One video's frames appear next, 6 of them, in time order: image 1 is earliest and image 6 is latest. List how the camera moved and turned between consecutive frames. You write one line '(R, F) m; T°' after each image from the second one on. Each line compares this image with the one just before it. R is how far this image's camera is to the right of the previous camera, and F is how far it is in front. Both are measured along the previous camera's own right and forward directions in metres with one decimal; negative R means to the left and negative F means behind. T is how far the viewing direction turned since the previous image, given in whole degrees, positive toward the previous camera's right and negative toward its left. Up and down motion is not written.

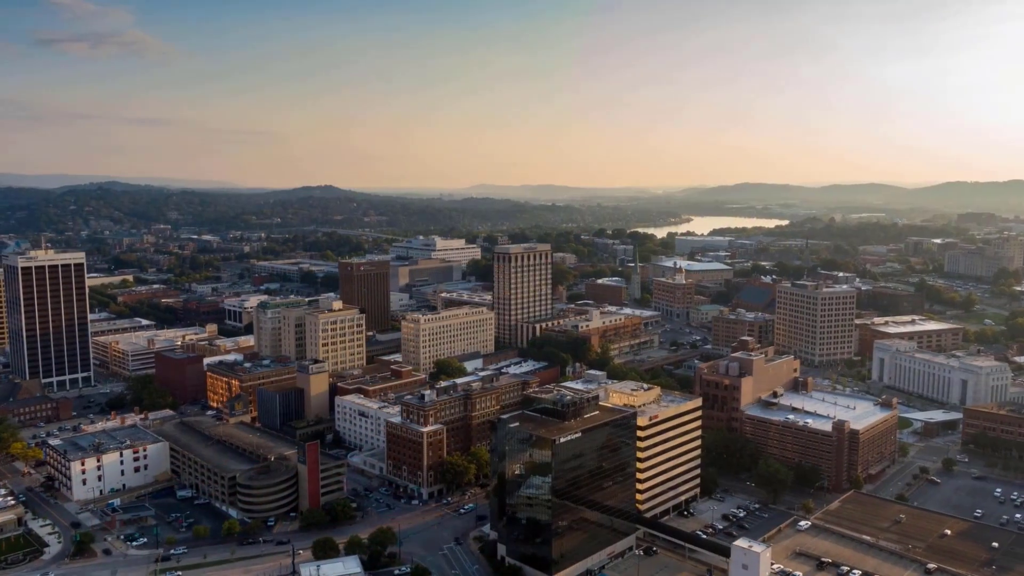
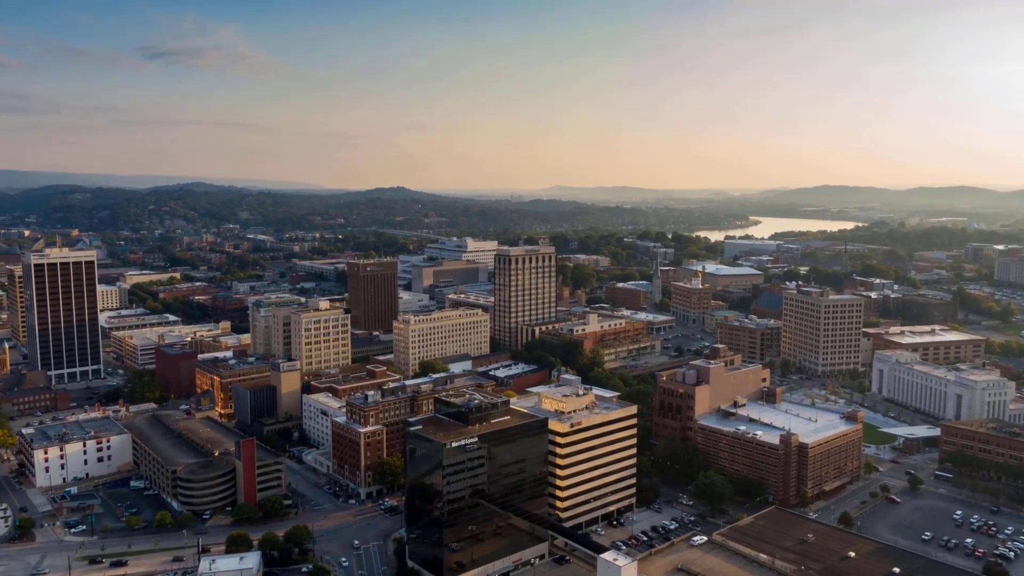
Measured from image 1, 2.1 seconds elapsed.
(+7.7, +0.5) m; -5°
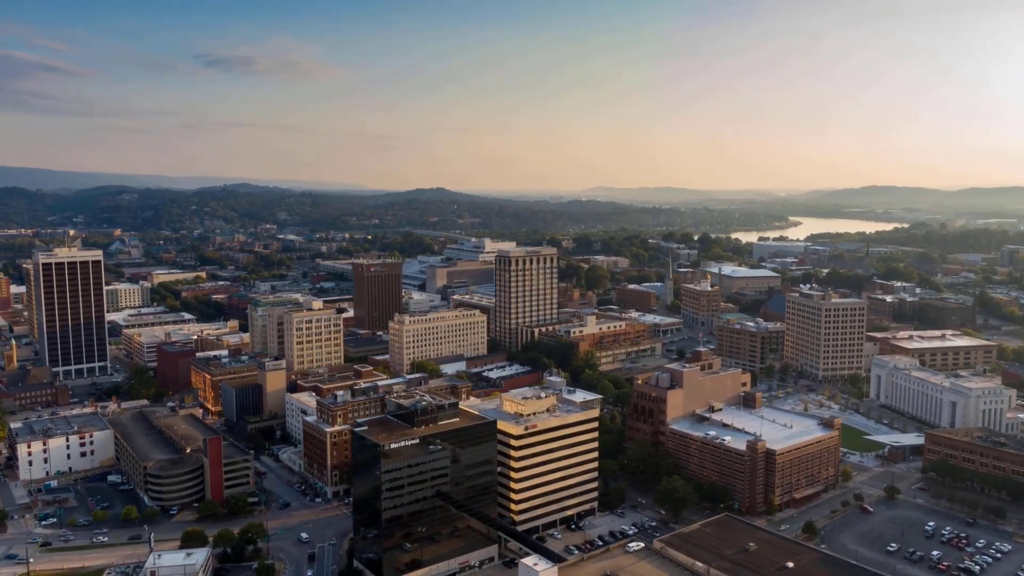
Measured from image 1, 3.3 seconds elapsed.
(+4.4, +0.3) m; -3°
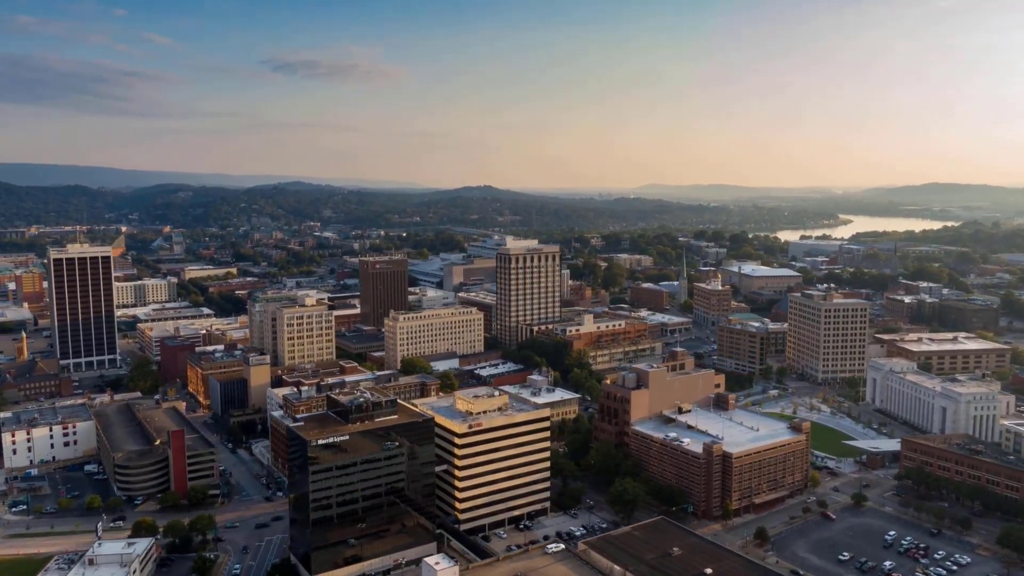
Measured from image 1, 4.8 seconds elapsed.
(+5.3, +0.3) m; -4°
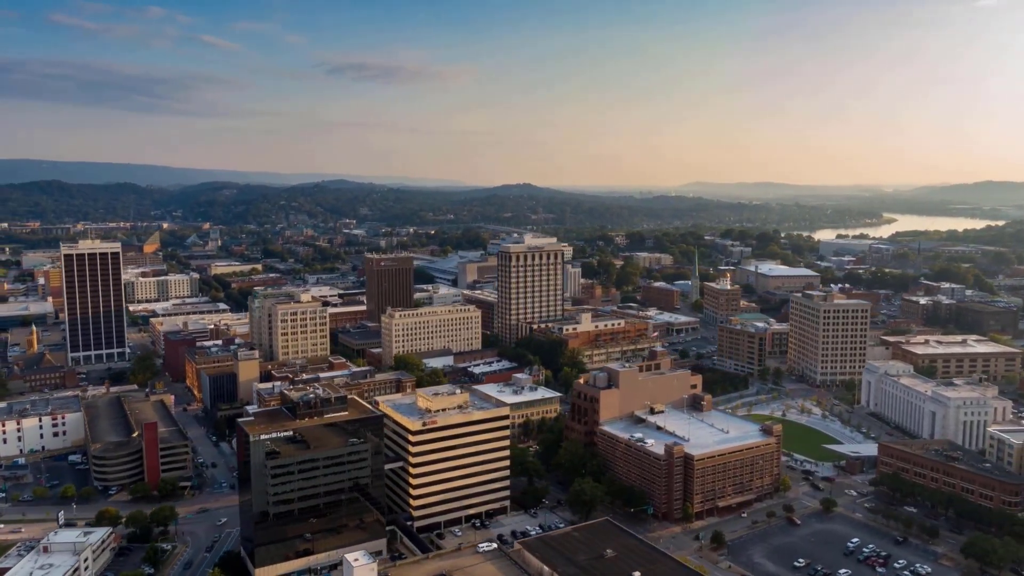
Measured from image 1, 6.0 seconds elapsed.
(+4.4, +0.3) m; -3°
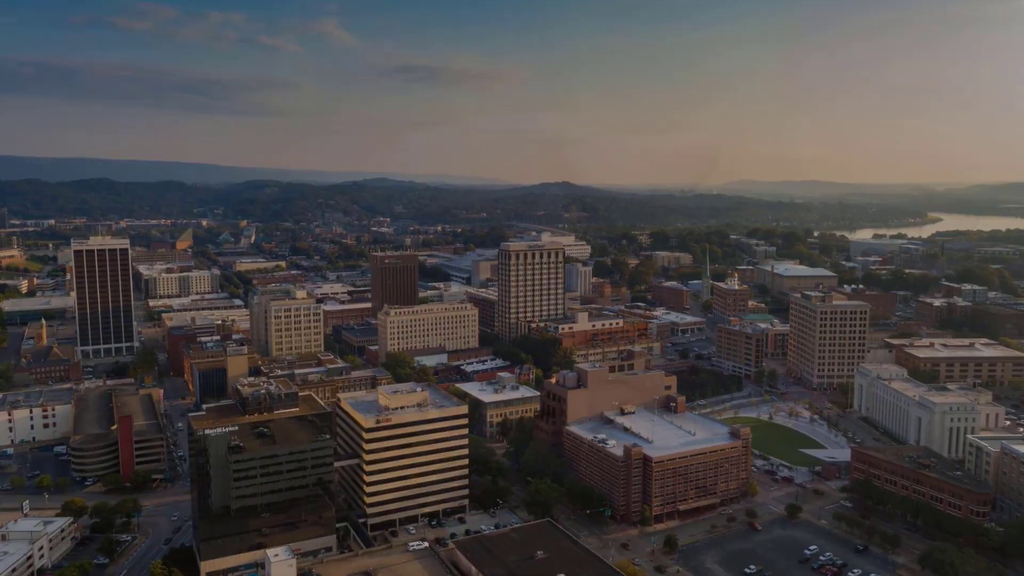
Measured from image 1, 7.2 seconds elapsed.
(+4.4, +0.3) m; -3°
